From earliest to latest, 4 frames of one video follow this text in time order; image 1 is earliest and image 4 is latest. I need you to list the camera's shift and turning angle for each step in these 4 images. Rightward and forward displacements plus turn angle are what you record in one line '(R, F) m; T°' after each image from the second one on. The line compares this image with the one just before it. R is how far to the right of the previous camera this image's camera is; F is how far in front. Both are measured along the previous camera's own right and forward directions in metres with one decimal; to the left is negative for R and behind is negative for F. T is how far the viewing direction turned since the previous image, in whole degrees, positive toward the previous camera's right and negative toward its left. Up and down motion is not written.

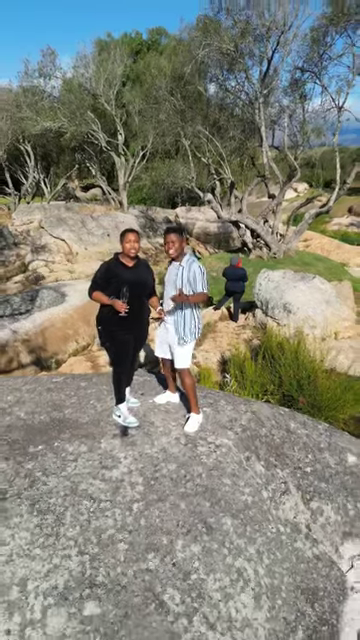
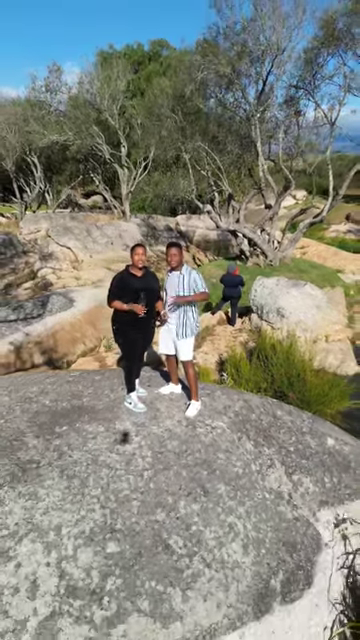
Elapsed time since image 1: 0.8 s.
(0.0, -0.9) m; 0°
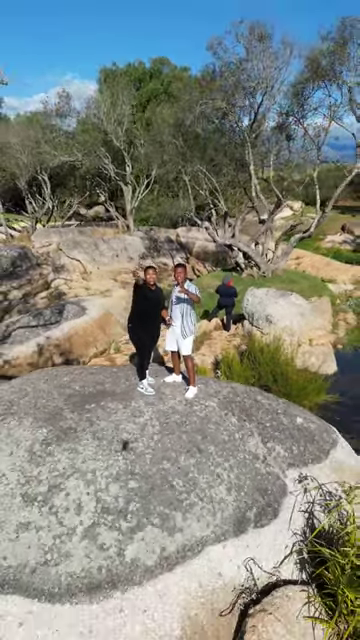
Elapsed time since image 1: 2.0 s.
(0.0, -1.7) m; 0°
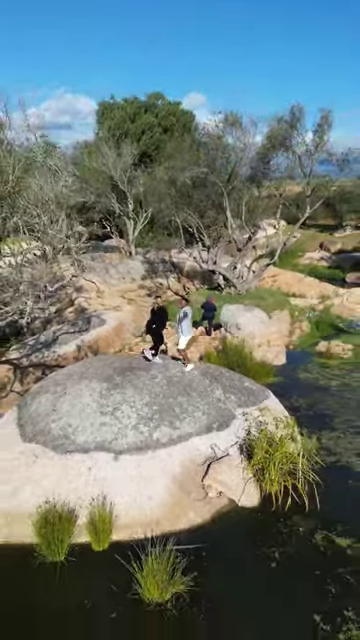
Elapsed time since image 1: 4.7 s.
(-0.2, -5.7) m; +1°
